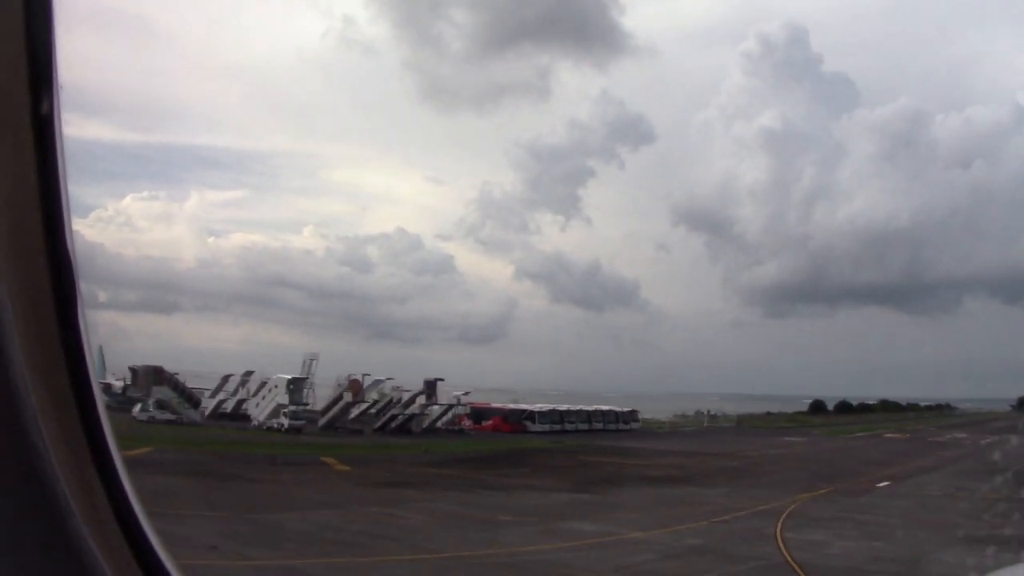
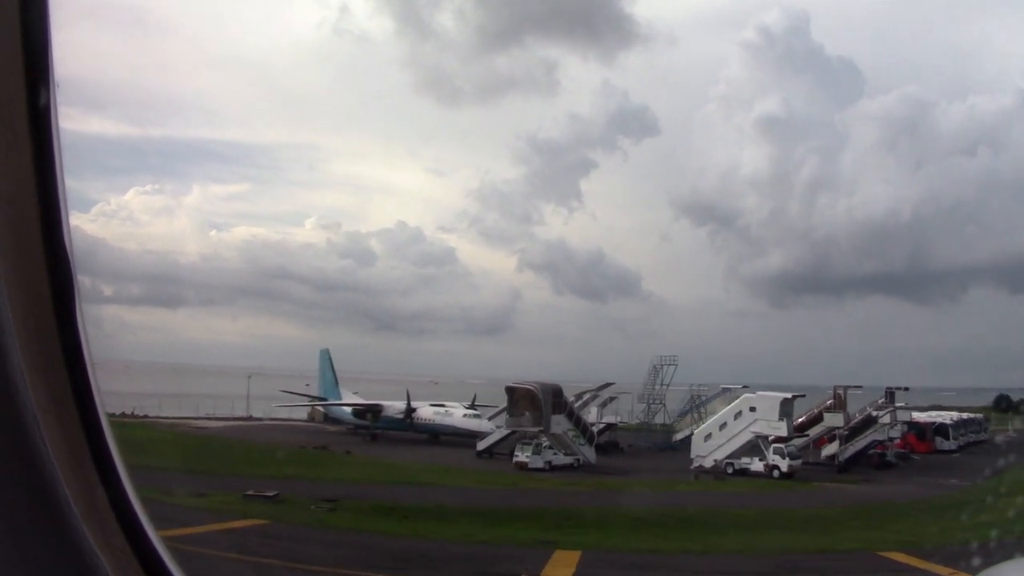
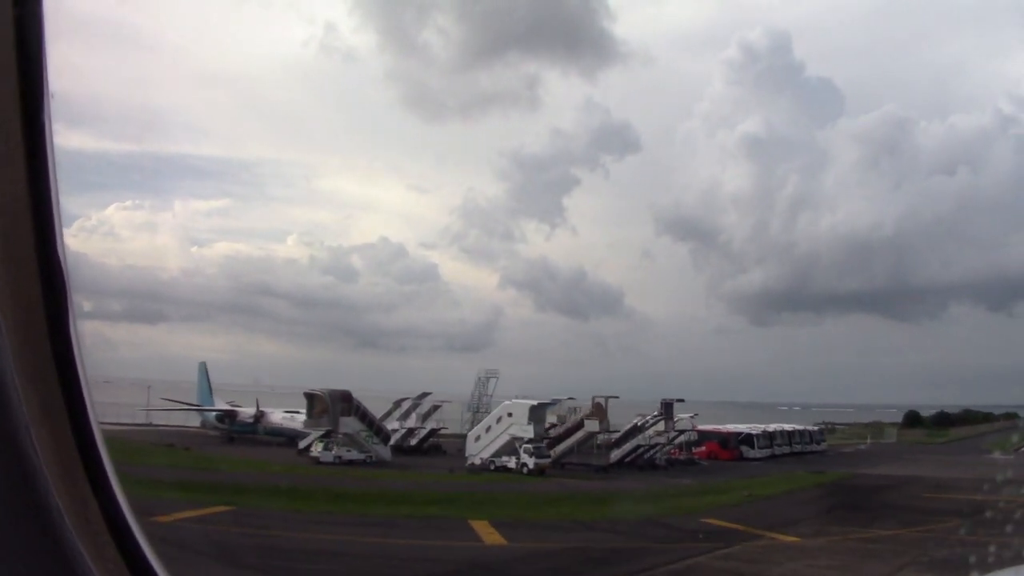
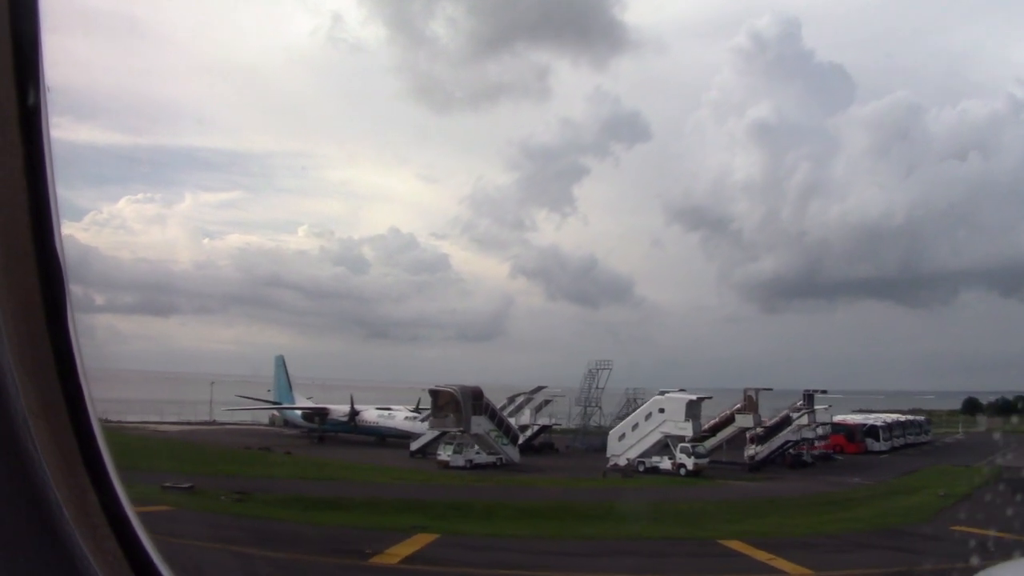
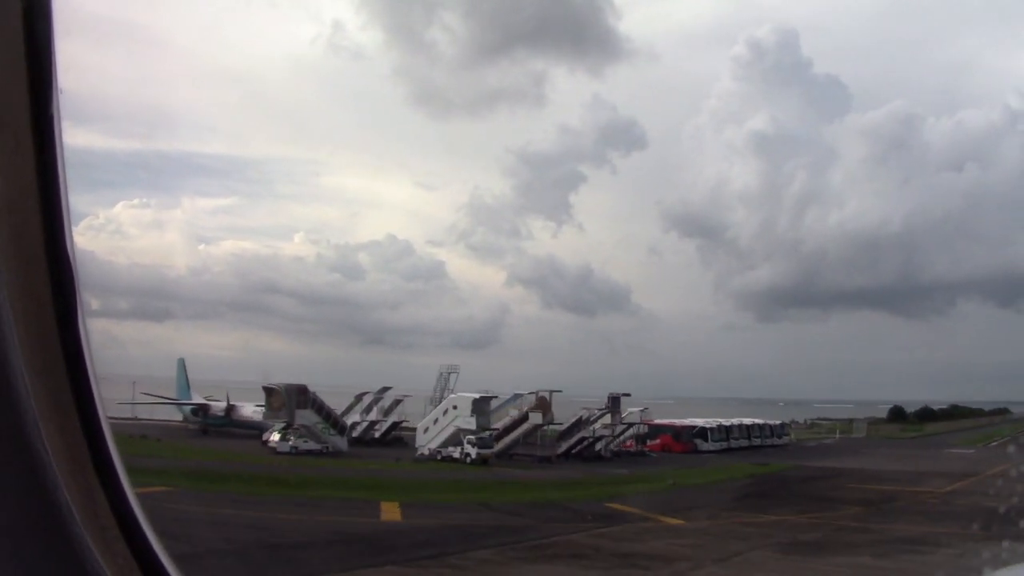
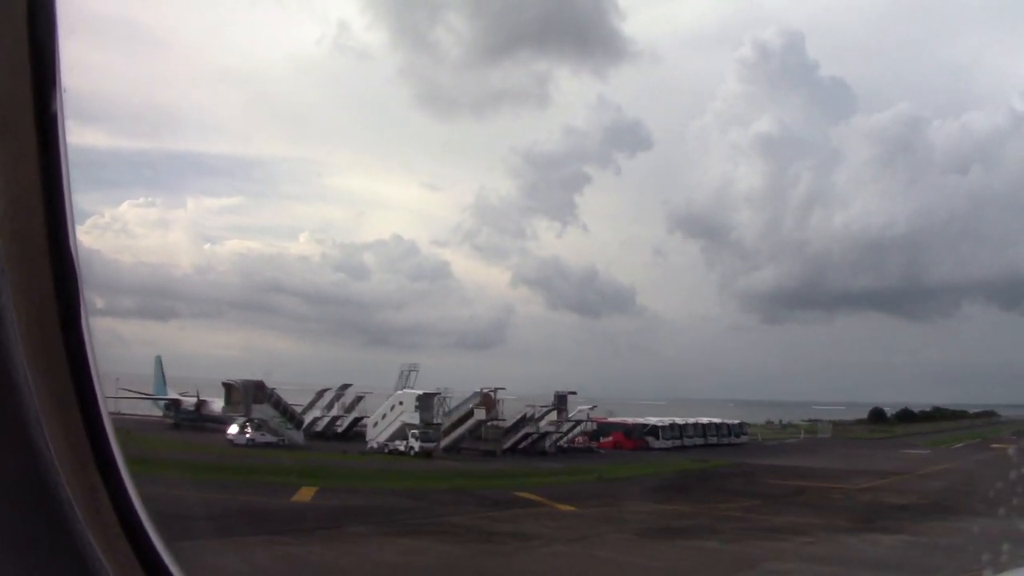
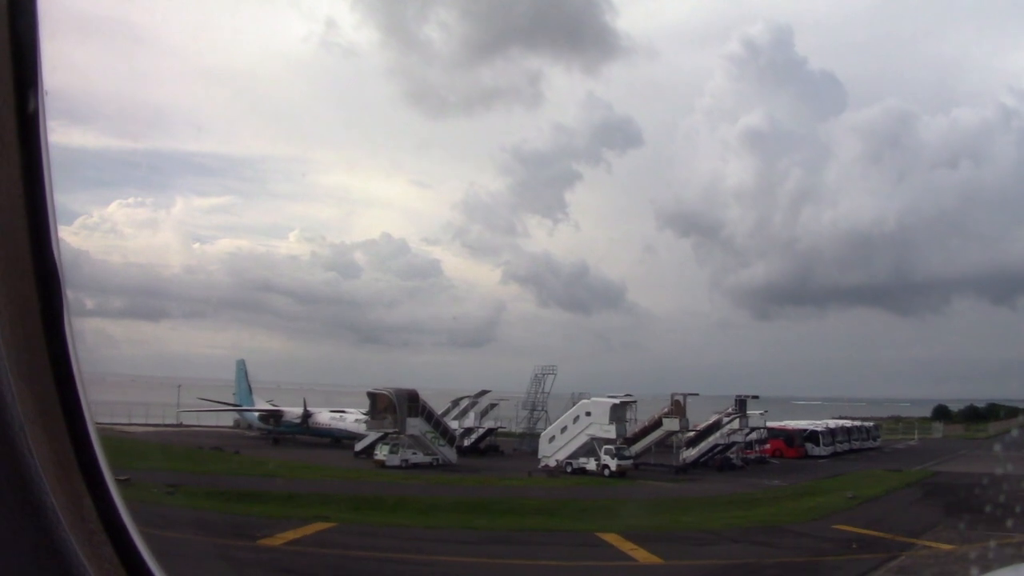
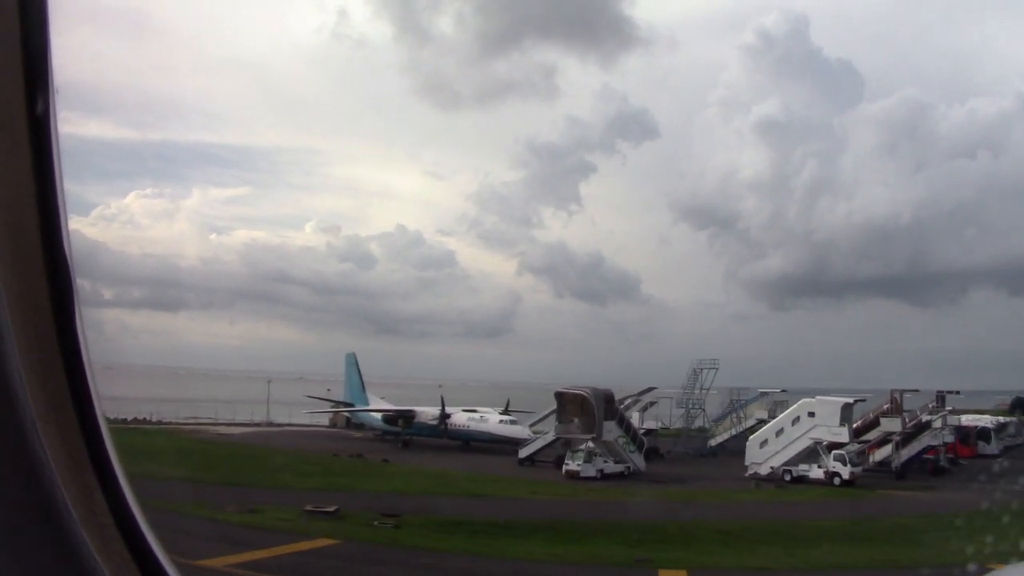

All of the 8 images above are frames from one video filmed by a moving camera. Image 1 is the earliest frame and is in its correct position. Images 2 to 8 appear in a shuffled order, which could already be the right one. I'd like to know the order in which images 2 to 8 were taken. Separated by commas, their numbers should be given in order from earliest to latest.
6, 5, 3, 7, 4, 2, 8
